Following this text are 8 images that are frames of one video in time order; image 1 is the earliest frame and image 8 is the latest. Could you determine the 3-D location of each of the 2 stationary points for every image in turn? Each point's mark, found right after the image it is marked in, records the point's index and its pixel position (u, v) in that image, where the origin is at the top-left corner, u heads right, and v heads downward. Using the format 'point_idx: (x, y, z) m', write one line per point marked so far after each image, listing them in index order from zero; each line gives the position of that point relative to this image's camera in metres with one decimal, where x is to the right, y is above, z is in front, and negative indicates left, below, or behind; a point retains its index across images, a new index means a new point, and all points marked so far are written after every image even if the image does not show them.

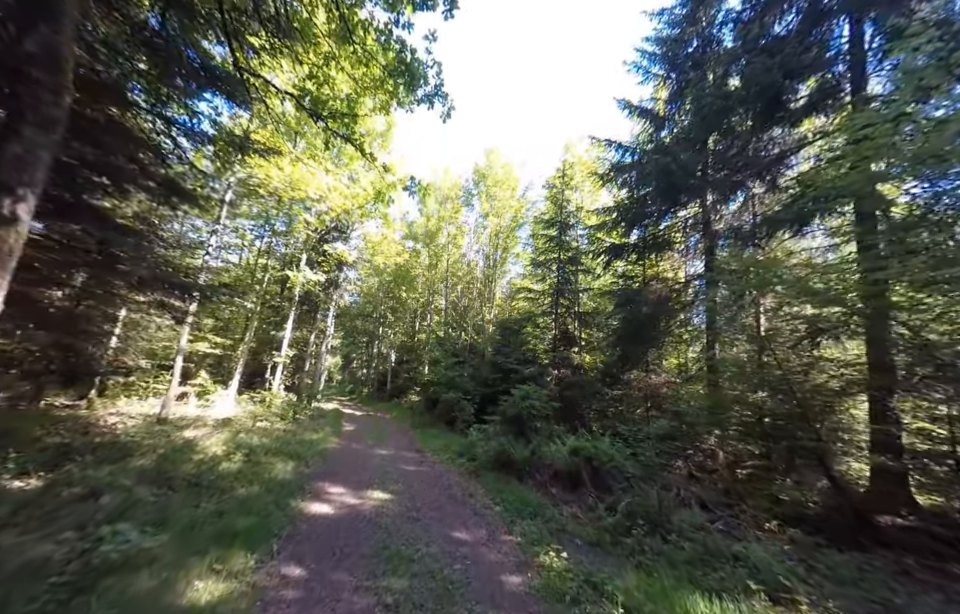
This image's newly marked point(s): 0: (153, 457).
0: (-6.9, -3.1, +6.9) m
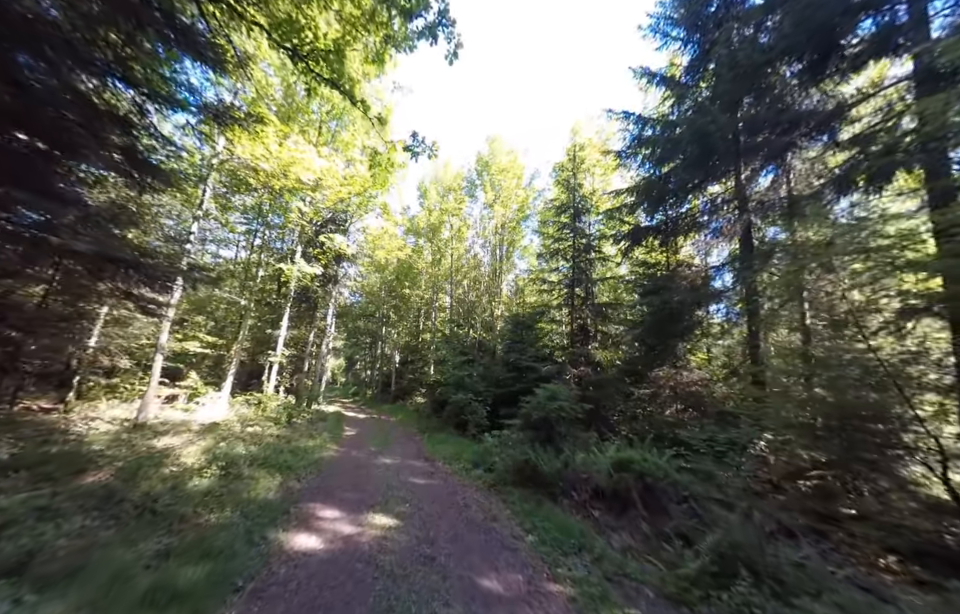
0: (-6.4, -2.8, +5.7) m
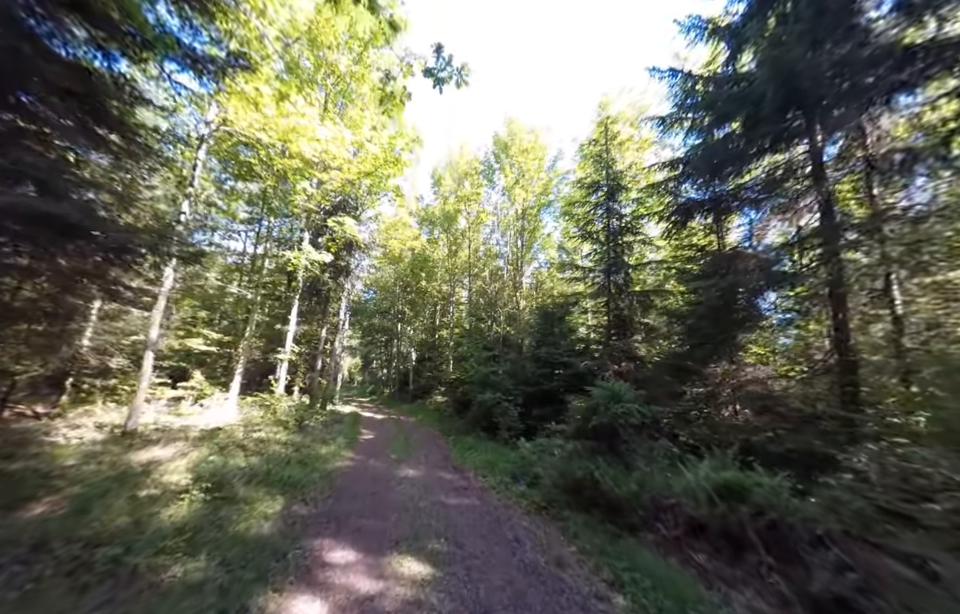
0: (-5.7, -2.6, +4.5) m
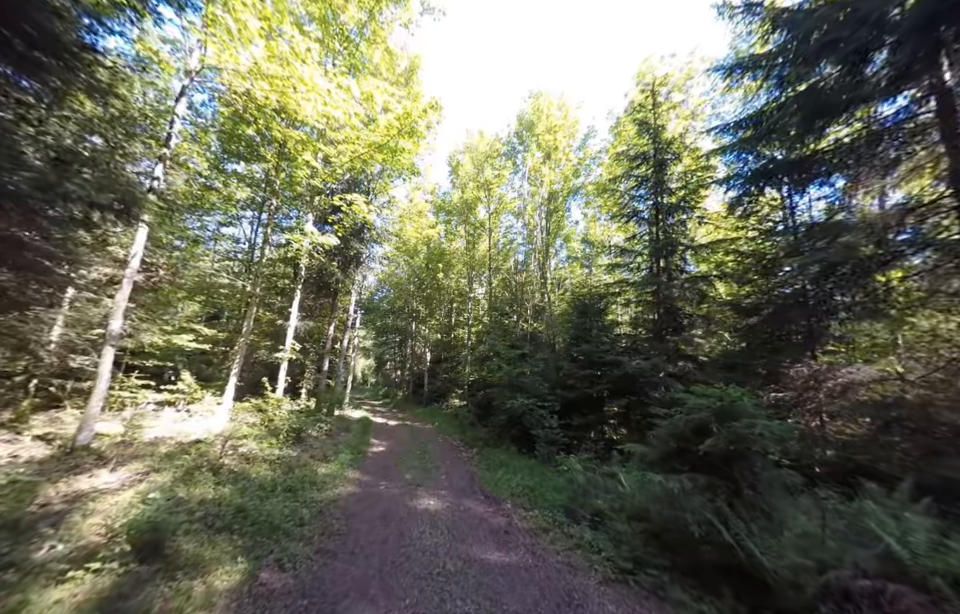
0: (-5.0, -2.2, +2.8) m
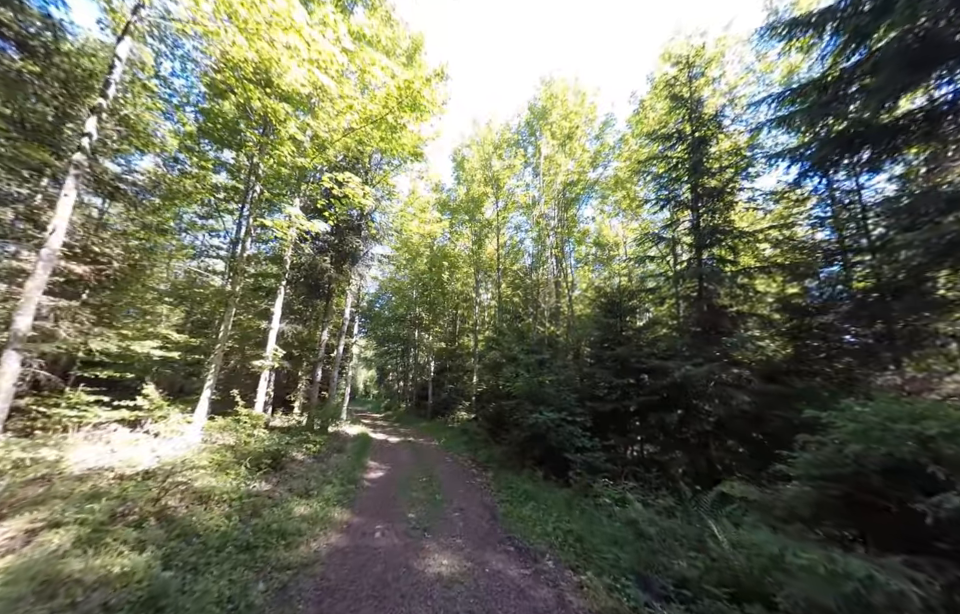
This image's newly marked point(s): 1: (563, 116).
0: (-4.6, -2.0, +1.2) m
1: (+4.0, +9.4, +15.9) m
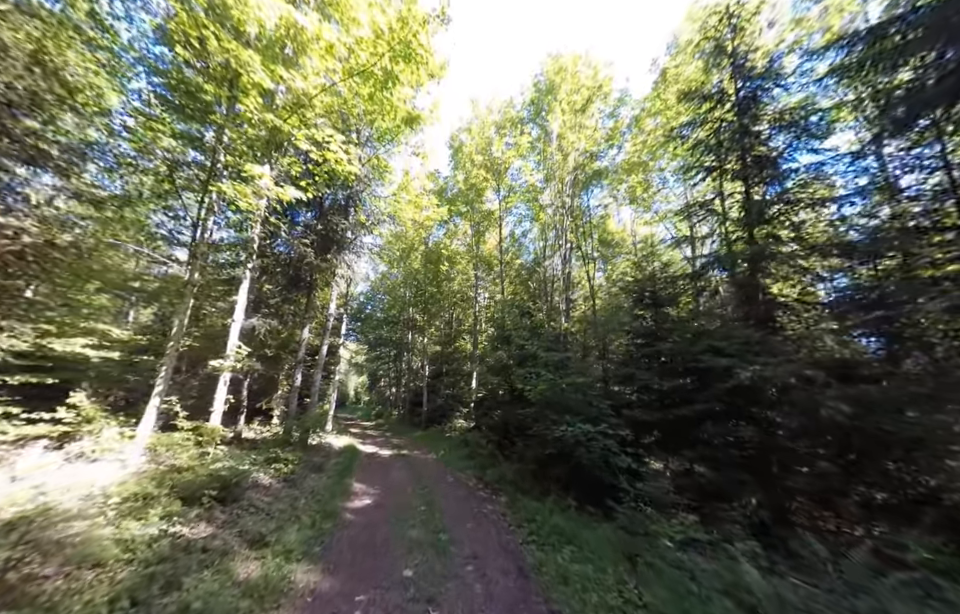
0: (-4.2, -1.5, -0.6) m
1: (+4.2, +9.6, +14.5) m
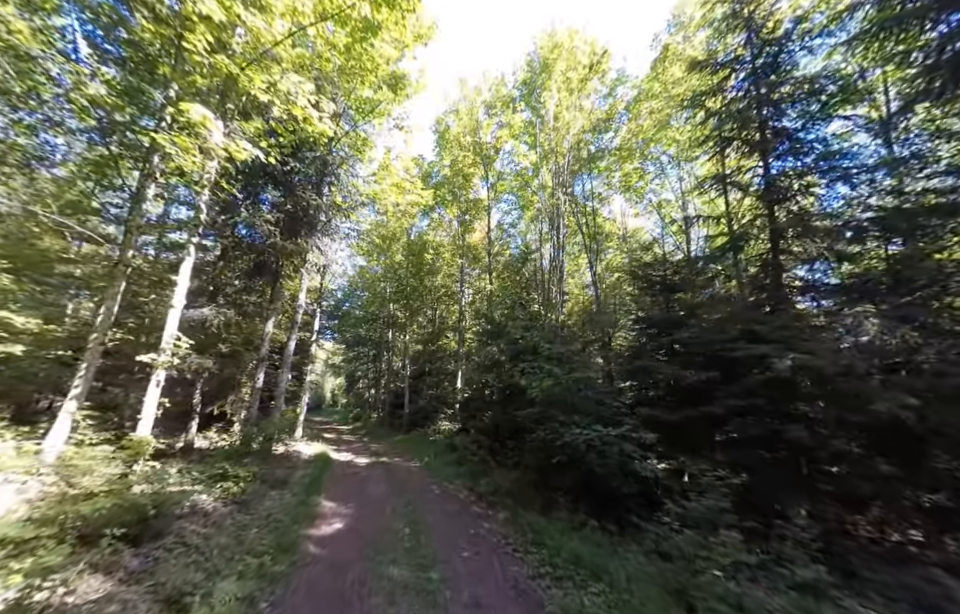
0: (-3.8, -1.2, -1.9) m
1: (+3.6, +9.9, +13.6) m
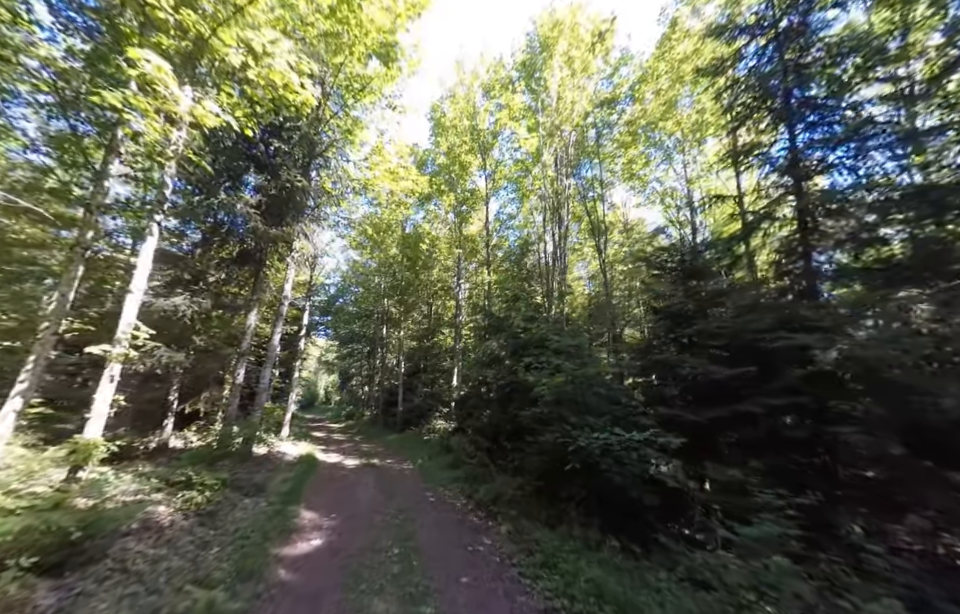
0: (-3.7, -1.0, -2.7) m
1: (+3.7, +10.2, +12.9) m
